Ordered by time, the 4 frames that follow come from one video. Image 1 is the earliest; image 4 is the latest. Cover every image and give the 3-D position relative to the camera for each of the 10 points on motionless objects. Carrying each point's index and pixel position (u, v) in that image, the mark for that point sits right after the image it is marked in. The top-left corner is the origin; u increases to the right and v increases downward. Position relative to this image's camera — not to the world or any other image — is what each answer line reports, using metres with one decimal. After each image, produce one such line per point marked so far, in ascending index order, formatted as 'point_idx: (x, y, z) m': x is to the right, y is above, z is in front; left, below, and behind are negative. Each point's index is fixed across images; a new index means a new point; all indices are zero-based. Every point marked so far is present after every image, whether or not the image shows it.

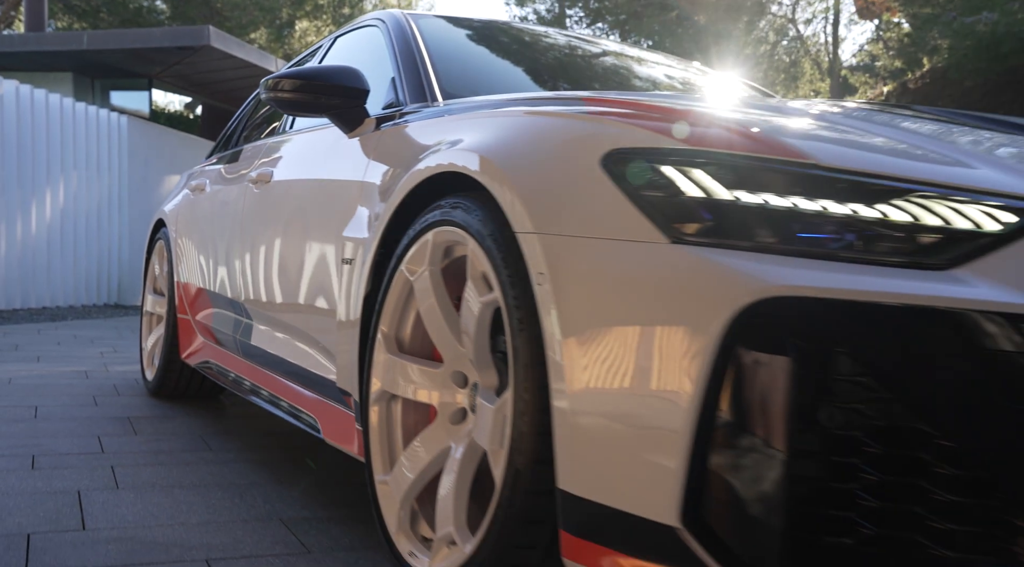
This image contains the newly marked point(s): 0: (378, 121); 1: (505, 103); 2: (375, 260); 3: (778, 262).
0: (-0.4, +0.5, +2.8) m
1: (0.0, +0.4, +2.2) m
2: (-0.3, +0.1, +2.3) m
3: (+0.4, 0.0, +1.4) m
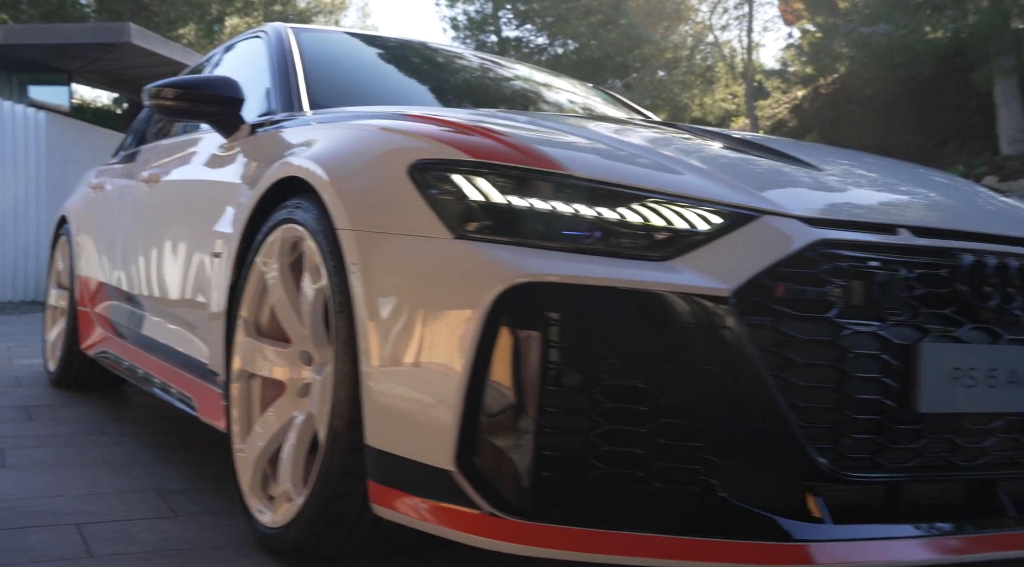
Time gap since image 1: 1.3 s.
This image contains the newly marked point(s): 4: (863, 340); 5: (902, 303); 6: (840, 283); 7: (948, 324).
0: (-0.8, +0.5, +3.0) m
1: (-0.4, +0.4, +2.5) m
2: (-0.7, +0.1, +2.5) m
3: (0.0, +0.1, +1.7) m
4: (+0.7, -0.1, +1.8) m
5: (+0.8, 0.0, +1.8) m
6: (+0.6, 0.0, +1.8) m
7: (+0.9, -0.1, +1.9) m
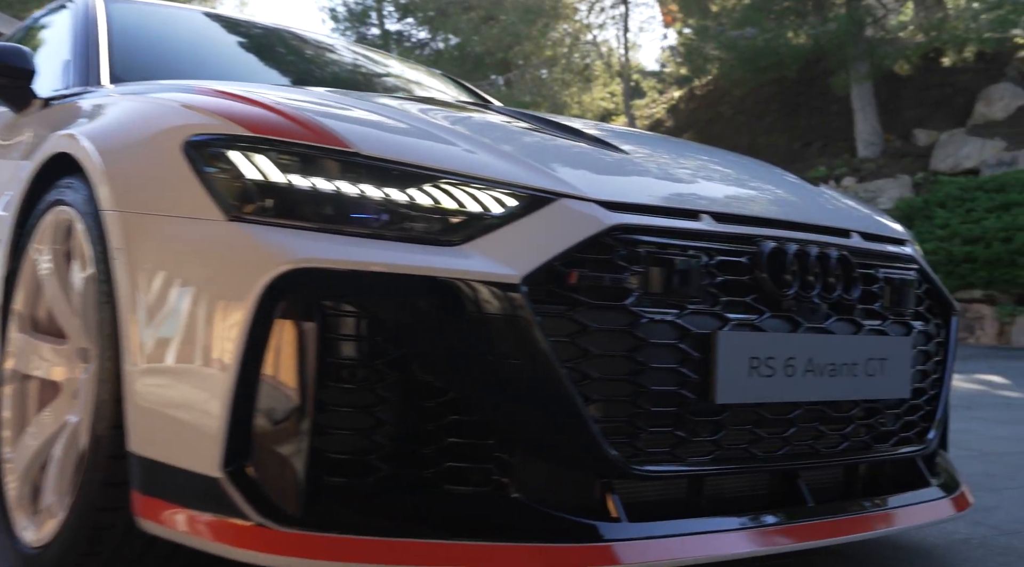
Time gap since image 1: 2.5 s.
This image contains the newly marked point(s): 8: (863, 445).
0: (-1.4, +0.5, +2.8) m
1: (-0.9, +0.5, +2.3) m
2: (-1.2, +0.1, +2.3) m
3: (-0.3, +0.1, +1.6) m
4: (+0.3, -0.1, +1.7) m
5: (+0.4, 0.0, +1.8) m
6: (+0.2, 0.0, +1.7) m
7: (+0.5, -0.1, +1.8) m
8: (+0.7, -0.3, +2.0) m
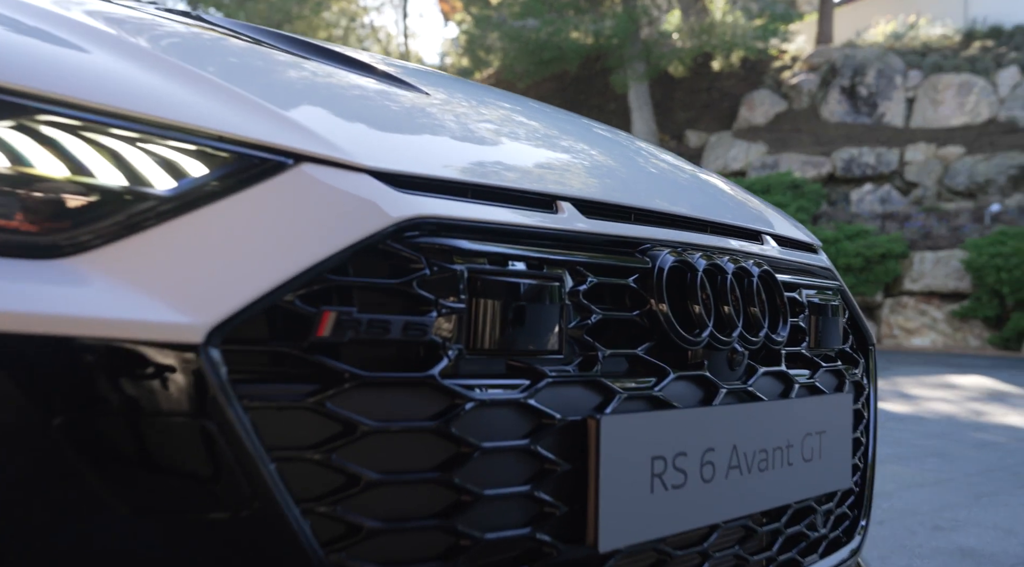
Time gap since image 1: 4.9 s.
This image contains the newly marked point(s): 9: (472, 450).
0: (-1.8, +0.5, +1.5) m
1: (-1.3, +0.4, +1.2) m
2: (-1.6, +0.1, +1.1) m
3: (-0.6, 0.0, +0.6) m
4: (0.0, -0.1, +0.9) m
5: (+0.1, -0.1, +1.0) m
6: (-0.1, 0.0, +0.9) m
7: (+0.1, -0.1, +1.0) m
8: (+0.4, -0.4, +1.3) m
9: (0.0, -0.2, +0.9) m
